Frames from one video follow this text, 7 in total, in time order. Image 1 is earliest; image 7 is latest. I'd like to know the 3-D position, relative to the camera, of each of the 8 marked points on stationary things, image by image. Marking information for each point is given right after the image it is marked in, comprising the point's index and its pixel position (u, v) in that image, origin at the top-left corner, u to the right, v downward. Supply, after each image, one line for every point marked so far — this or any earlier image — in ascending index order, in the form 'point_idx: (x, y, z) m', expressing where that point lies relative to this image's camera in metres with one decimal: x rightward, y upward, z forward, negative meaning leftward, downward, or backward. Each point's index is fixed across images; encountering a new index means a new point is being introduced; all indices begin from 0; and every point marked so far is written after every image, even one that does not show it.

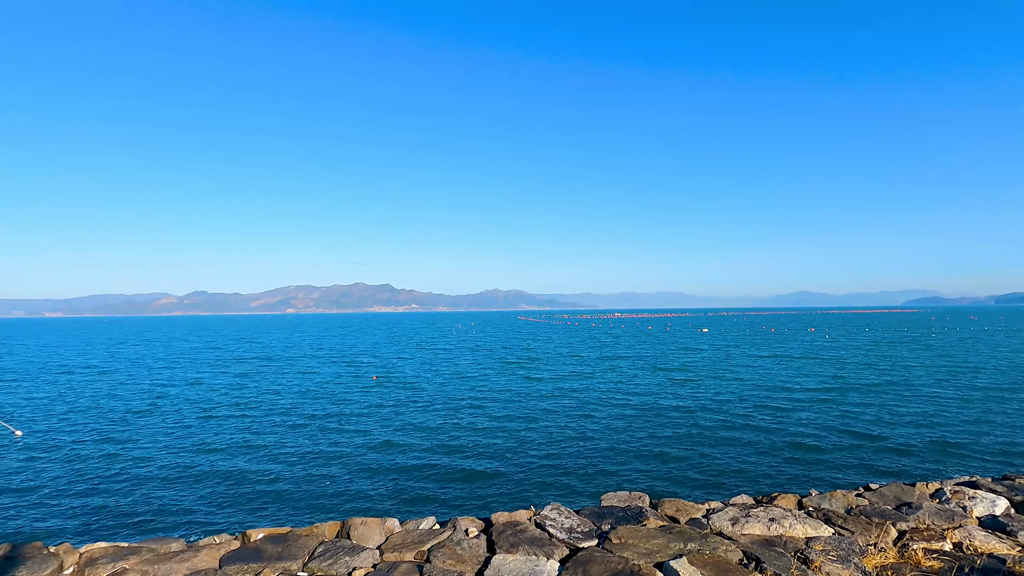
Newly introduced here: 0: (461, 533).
0: (-1.1, -4.9, +10.9) m
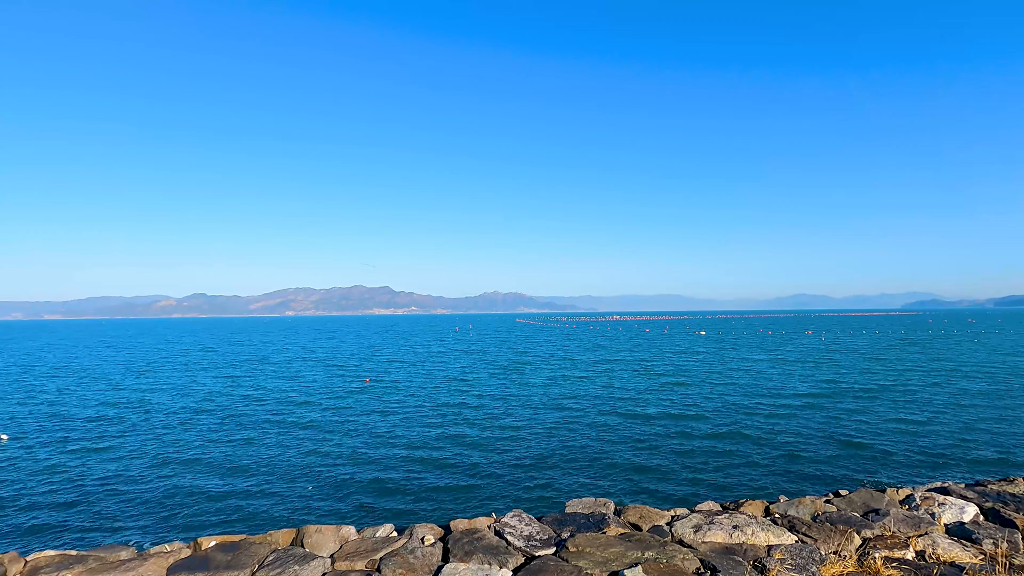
0: (-1.9, -5.0, +10.7) m
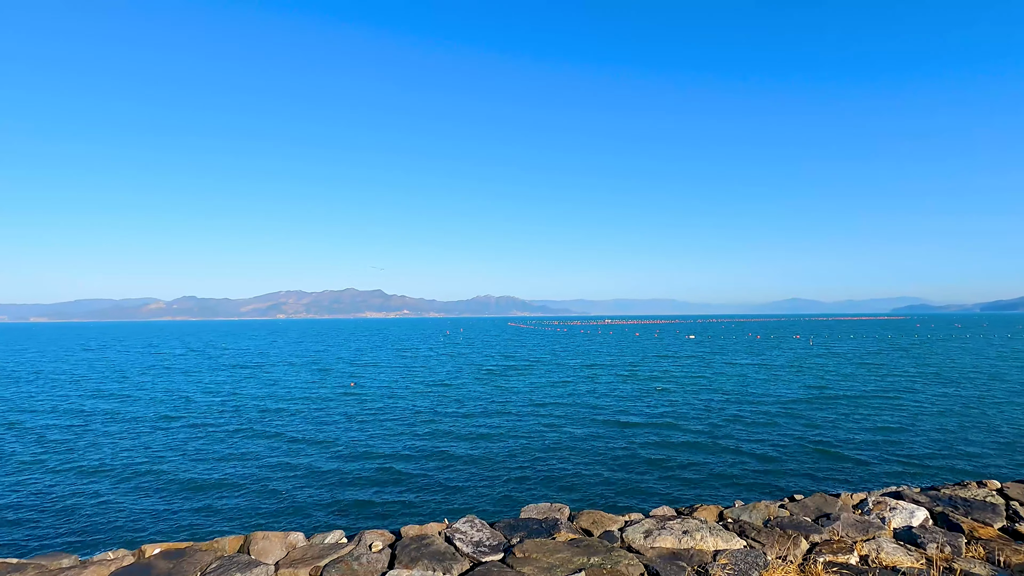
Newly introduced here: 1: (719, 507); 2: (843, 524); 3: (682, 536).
0: (-2.9, -5.1, +10.7) m
1: (+4.9, -5.2, +12.9) m
2: (+7.3, -5.2, +11.9) m
3: (+3.5, -5.2, +11.2) m
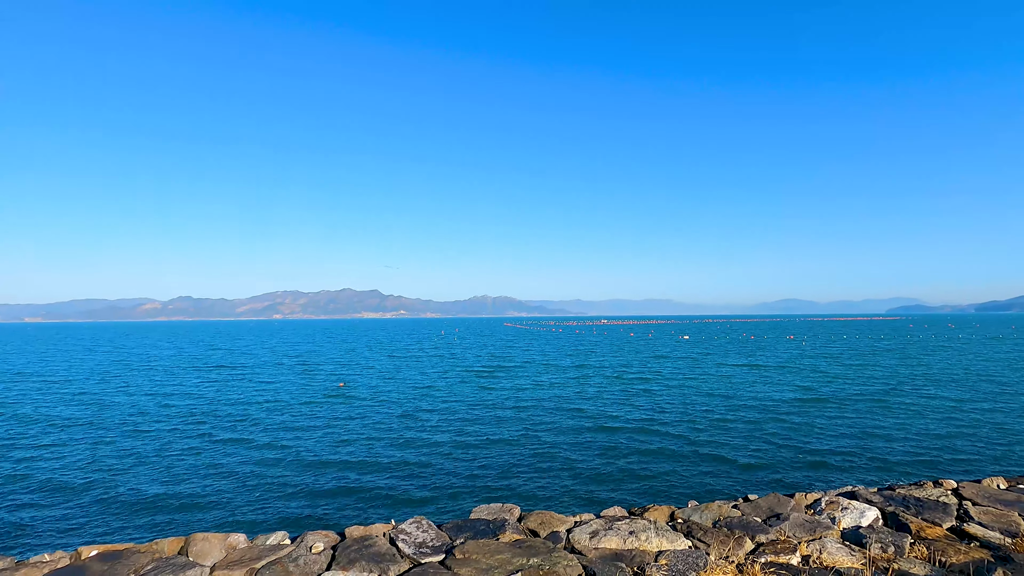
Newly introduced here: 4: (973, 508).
0: (-4.1, -5.1, +10.6) m
1: (+3.8, -5.2, +12.8) m
2: (+6.1, -5.2, +11.9) m
3: (+2.4, -5.1, +11.2) m
4: (+11.0, -5.2, +12.9) m
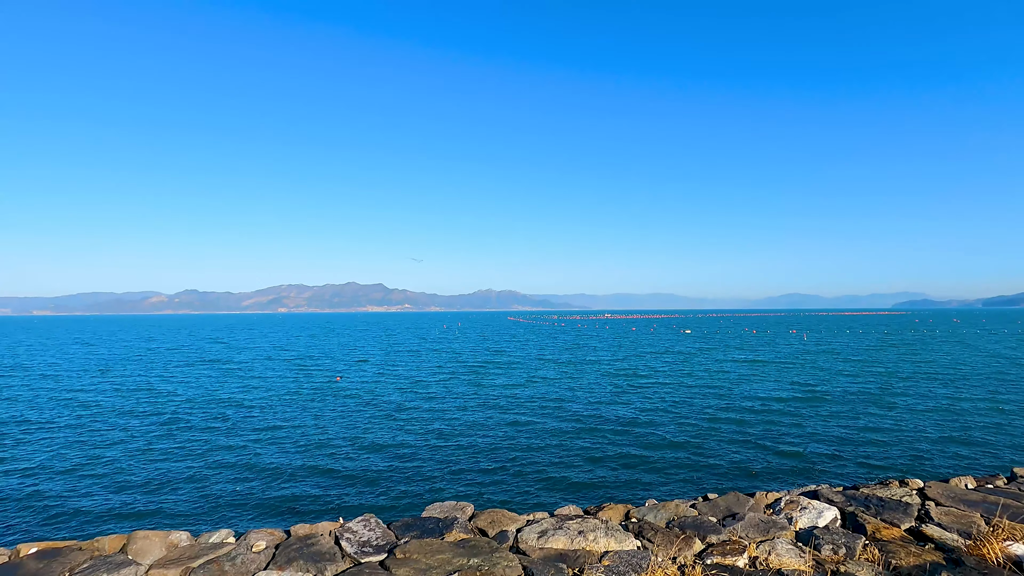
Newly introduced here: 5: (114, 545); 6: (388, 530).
0: (-5.2, -5.0, +10.5) m
1: (+2.7, -5.1, +12.7) m
2: (+5.0, -5.1, +11.7) m
3: (+1.3, -5.1, +11.0) m
4: (+9.9, -5.2, +12.6) m
5: (-7.7, -5.0, +10.5) m
6: (-2.6, -5.1, +11.3) m
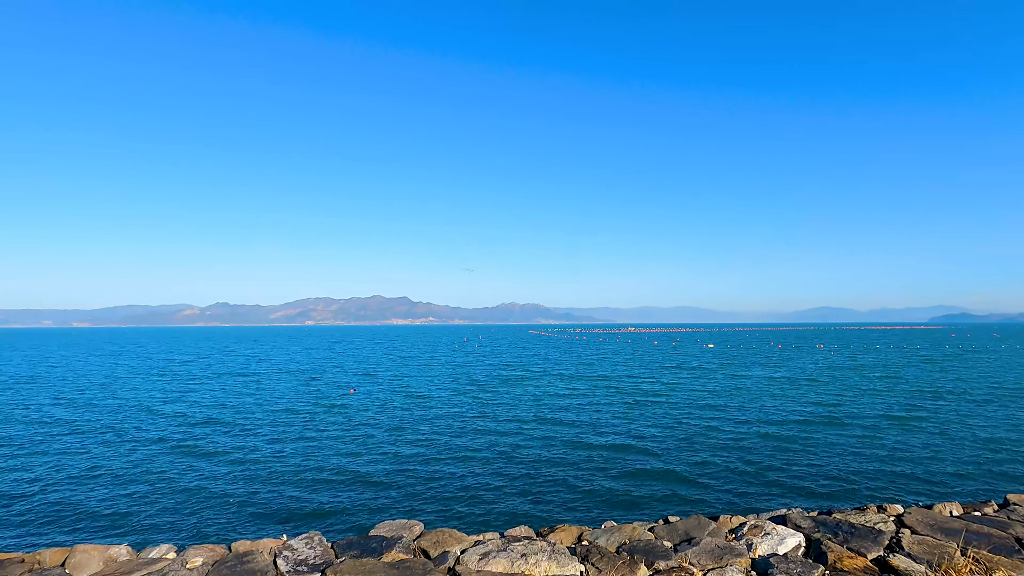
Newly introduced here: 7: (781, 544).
0: (-6.4, -5.3, +10.4) m
1: (+1.6, -5.5, +12.3) m
2: (+3.9, -5.4, +11.2) m
3: (+0.1, -5.4, +10.7) m
4: (+8.7, -5.5, +11.9) m
5: (-8.9, -5.3, +10.6) m
6: (-3.8, -5.4, +11.1) m
7: (+5.8, -5.5, +11.6) m
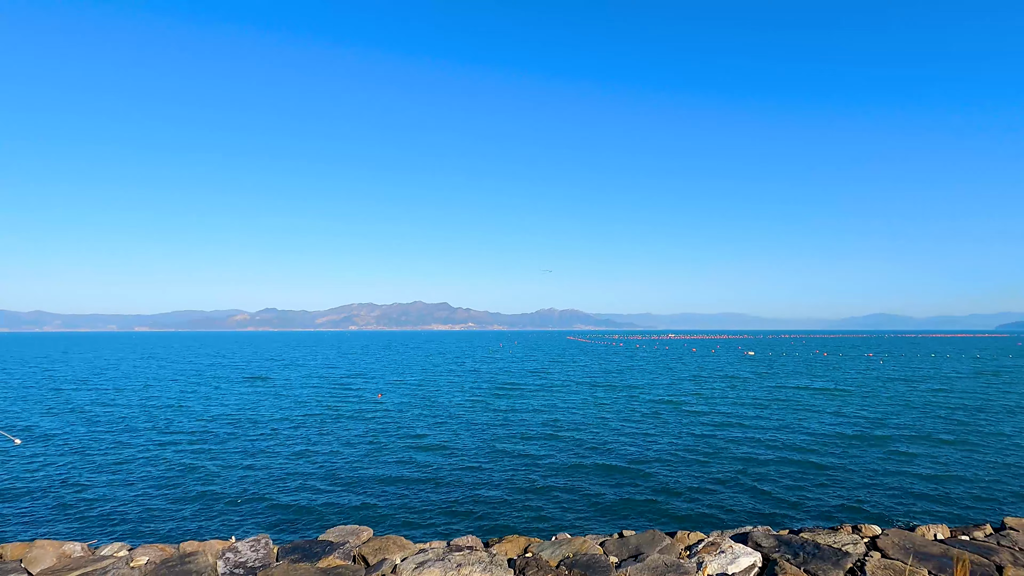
0: (-7.7, -5.5, +10.8) m
1: (+0.4, -5.6, +12.1) m
2: (+2.6, -5.6, +10.8) m
3: (-1.2, -5.5, +10.6) m
4: (+7.5, -5.7, +11.2) m
5: (-10.2, -5.4, +11.1) m
6: (-5.0, -5.5, +11.3) m
7: (+4.5, -5.6, +11.0) m
